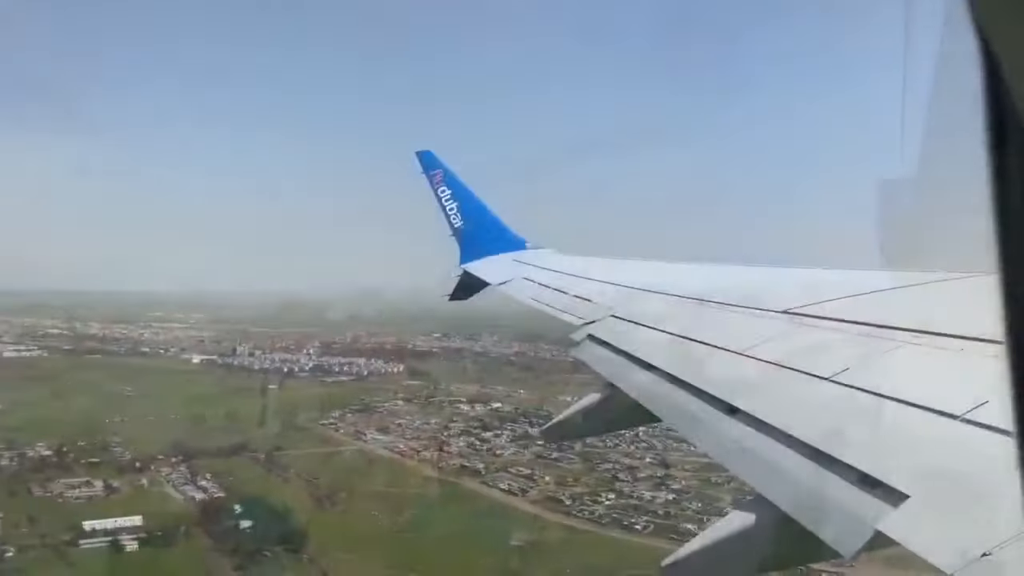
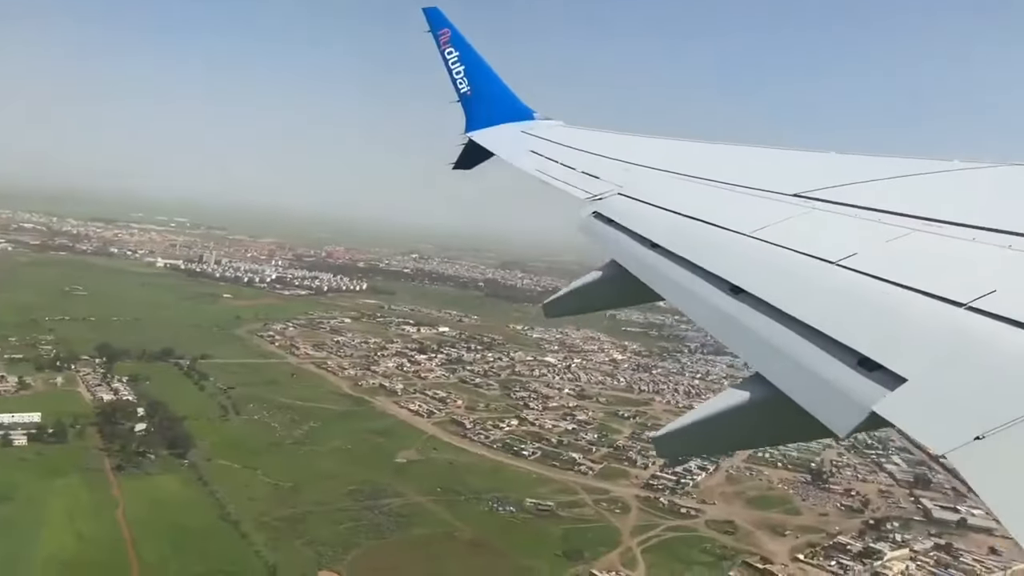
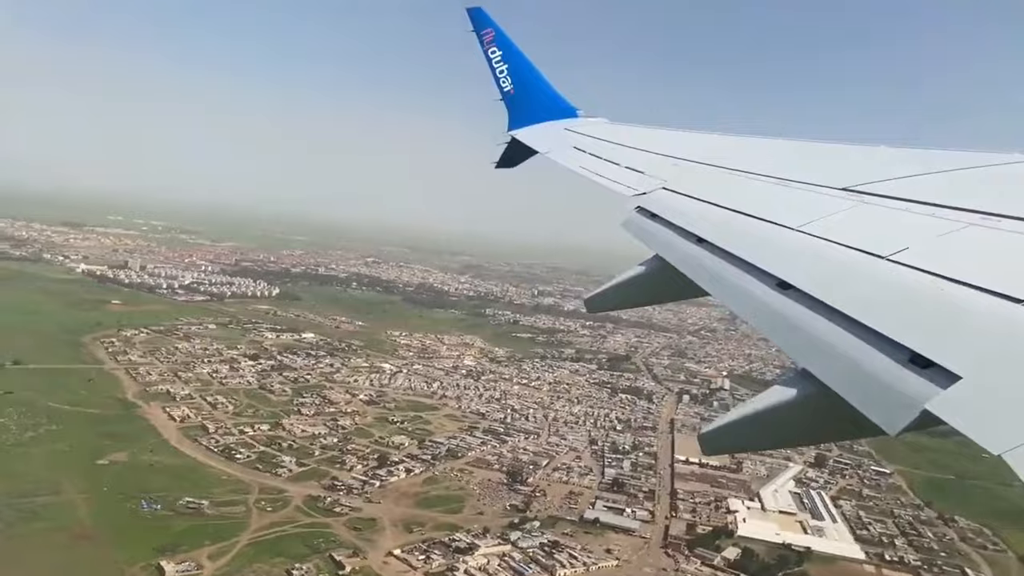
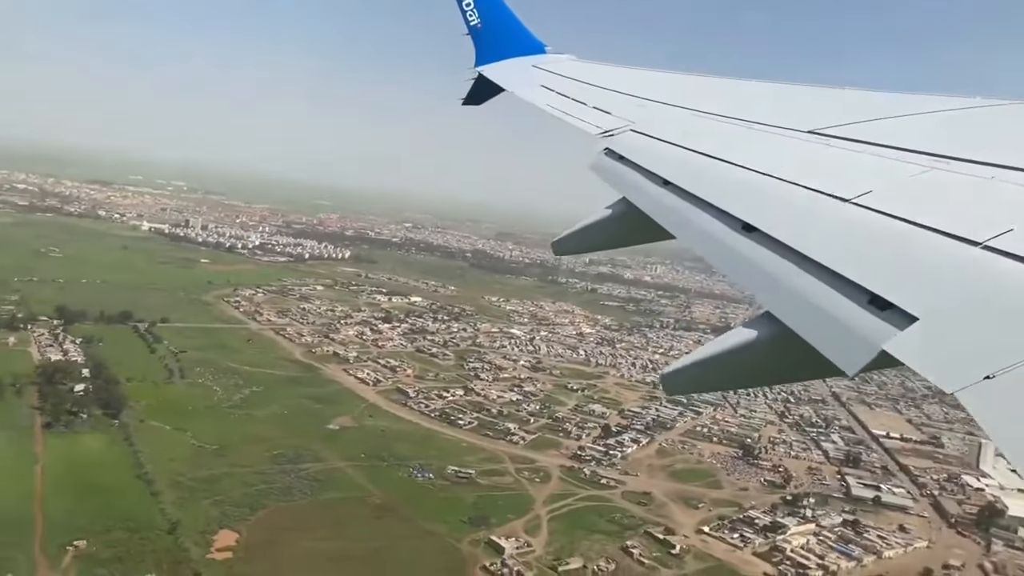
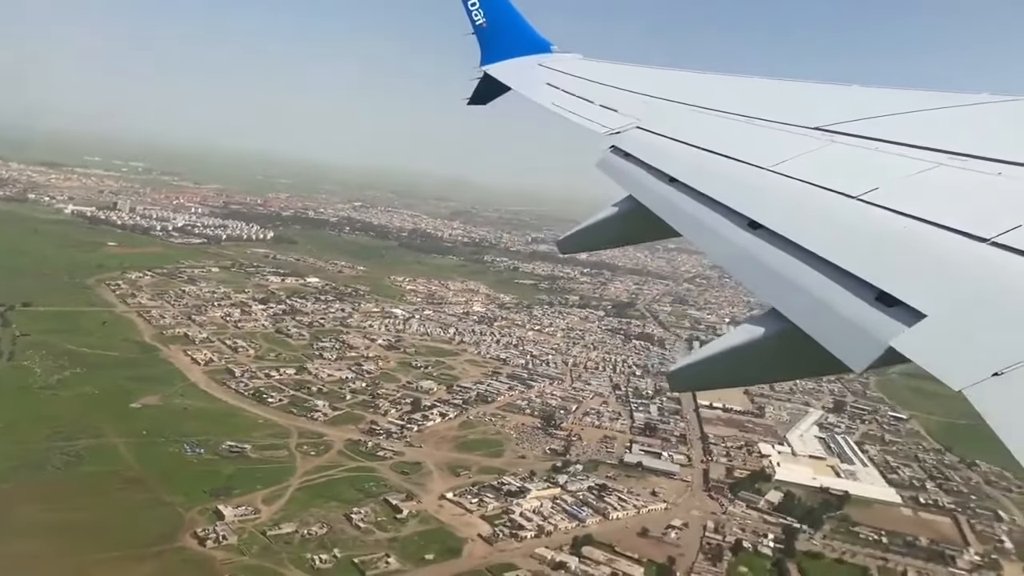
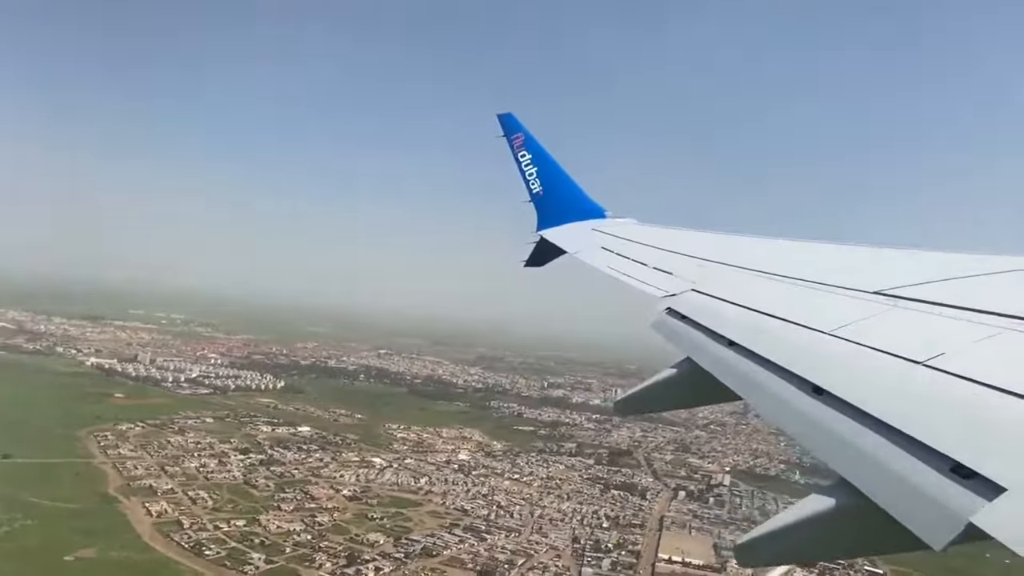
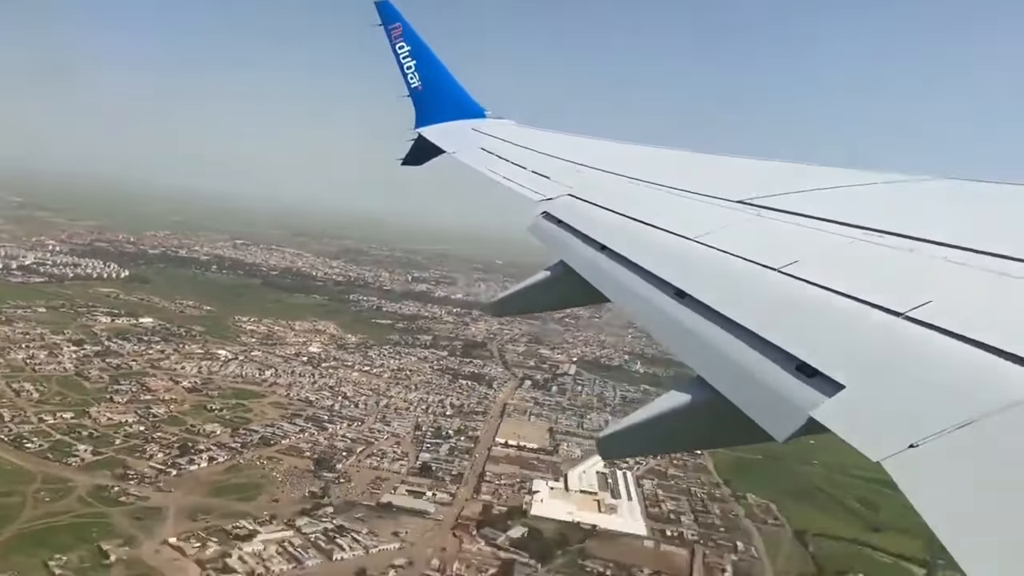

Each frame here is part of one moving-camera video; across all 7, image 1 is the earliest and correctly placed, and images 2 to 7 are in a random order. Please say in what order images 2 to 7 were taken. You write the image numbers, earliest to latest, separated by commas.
2, 4, 5, 3, 6, 7
